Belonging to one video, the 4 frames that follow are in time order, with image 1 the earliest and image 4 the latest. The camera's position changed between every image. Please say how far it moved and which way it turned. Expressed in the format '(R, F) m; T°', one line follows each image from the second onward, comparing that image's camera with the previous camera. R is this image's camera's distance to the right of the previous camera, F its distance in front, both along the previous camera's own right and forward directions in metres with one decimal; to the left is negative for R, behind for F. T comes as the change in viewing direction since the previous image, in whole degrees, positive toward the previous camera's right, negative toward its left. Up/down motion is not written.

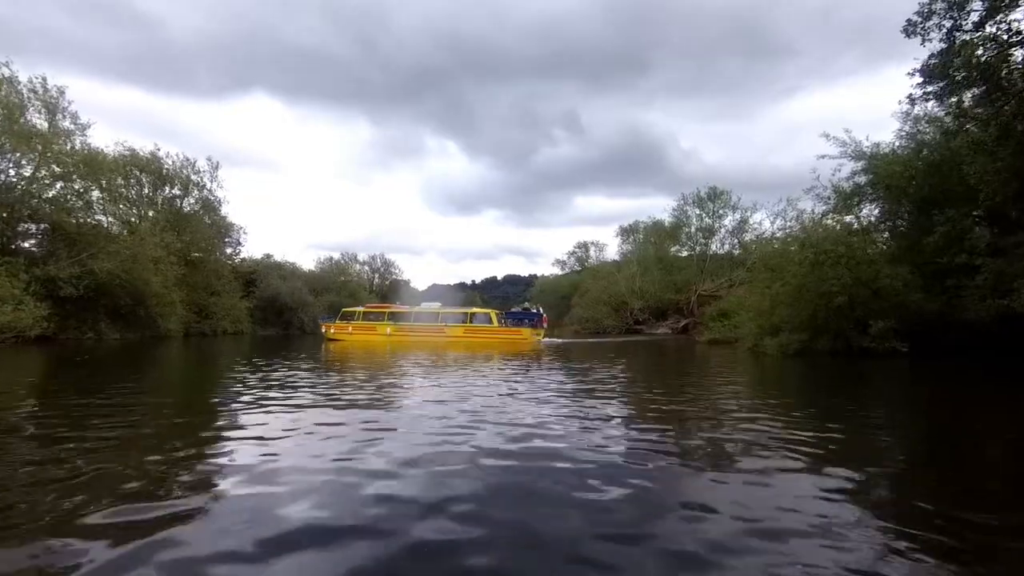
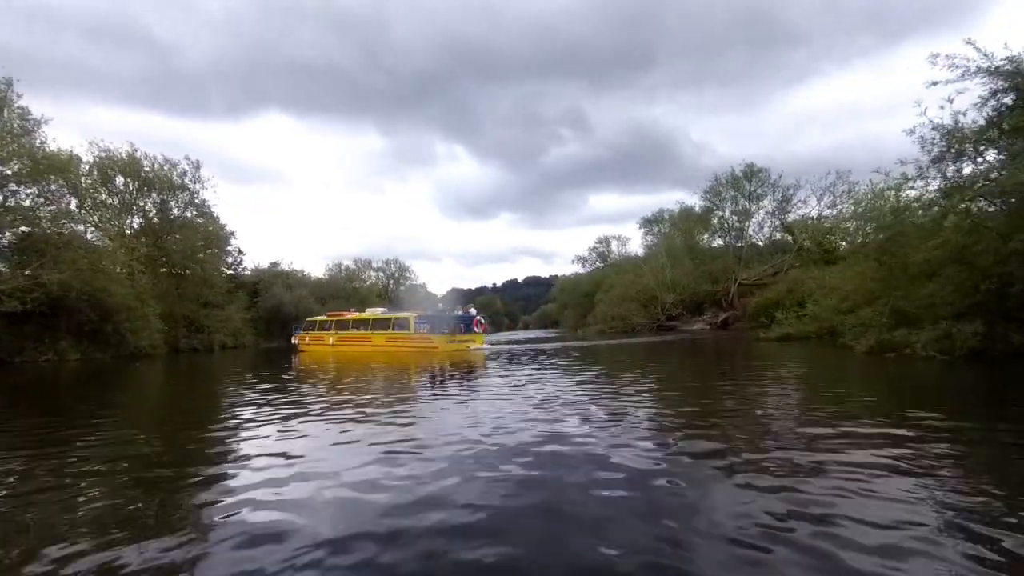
(+0.1, +4.1) m; -2°
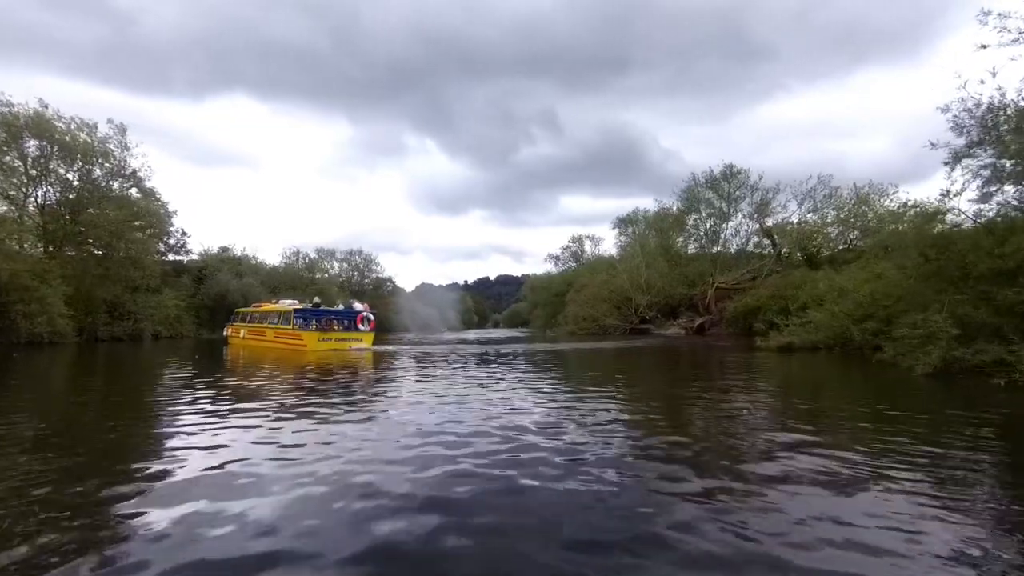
(+0.5, +3.0) m; +3°
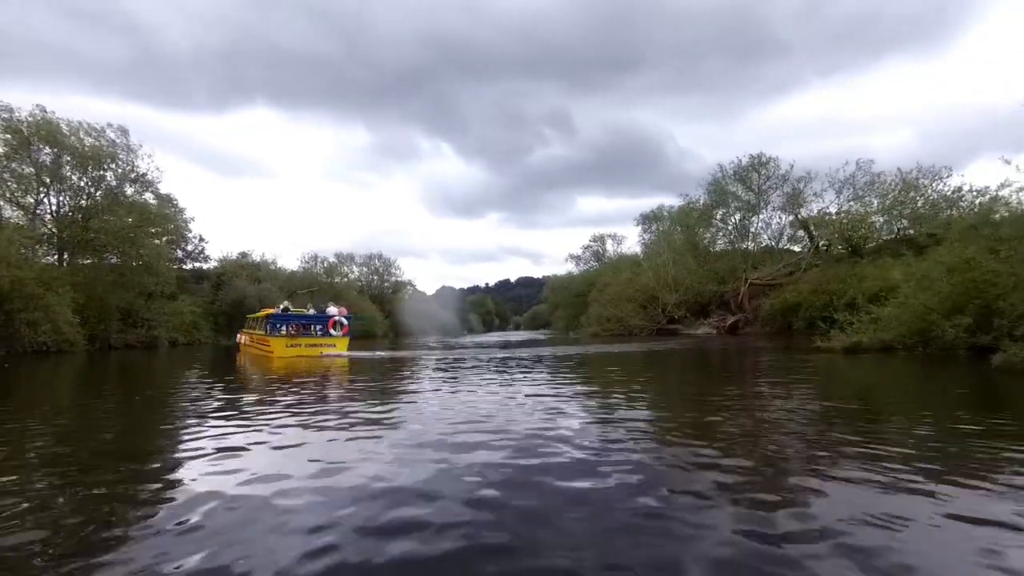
(-0.2, +1.5) m; -2°
